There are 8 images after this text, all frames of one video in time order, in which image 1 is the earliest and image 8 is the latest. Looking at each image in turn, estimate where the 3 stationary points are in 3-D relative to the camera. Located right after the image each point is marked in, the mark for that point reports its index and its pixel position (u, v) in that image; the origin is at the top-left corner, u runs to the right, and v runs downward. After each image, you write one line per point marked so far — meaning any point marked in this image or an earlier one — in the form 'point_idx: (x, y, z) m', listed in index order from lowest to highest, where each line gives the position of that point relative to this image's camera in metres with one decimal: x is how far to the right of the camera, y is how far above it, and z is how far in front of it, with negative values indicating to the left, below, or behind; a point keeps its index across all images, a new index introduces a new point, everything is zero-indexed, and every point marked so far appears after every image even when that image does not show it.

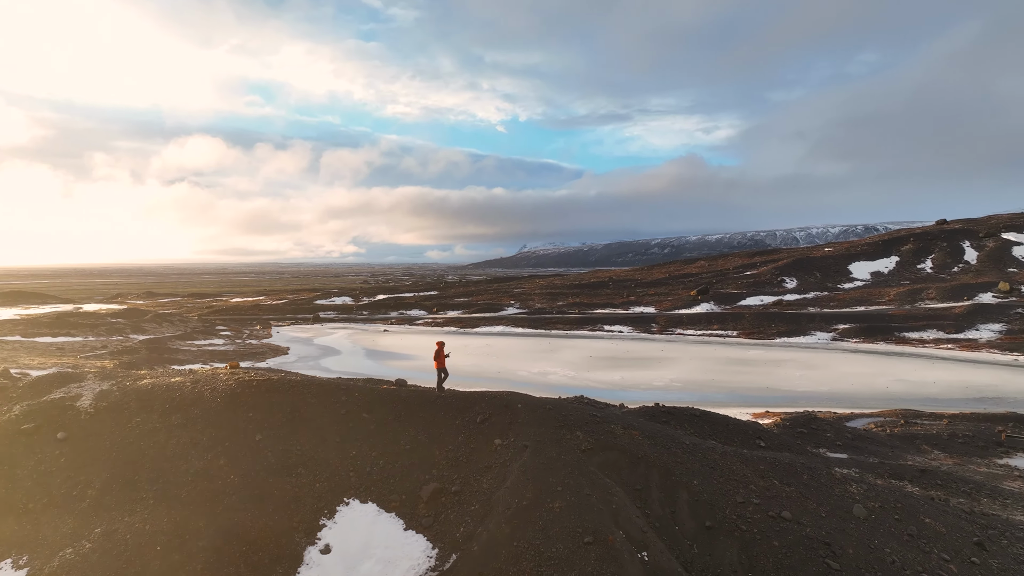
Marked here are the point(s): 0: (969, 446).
0: (+11.8, -4.1, +18.4) m
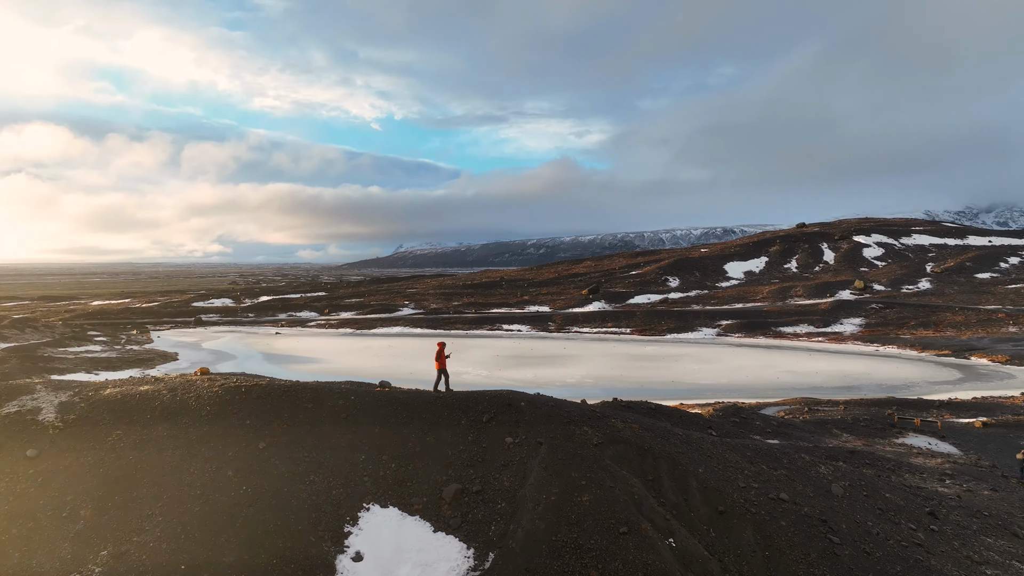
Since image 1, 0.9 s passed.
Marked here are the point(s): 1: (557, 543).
0: (+10.2, -4.0, +20.4) m
1: (+0.5, -2.7, +7.5) m
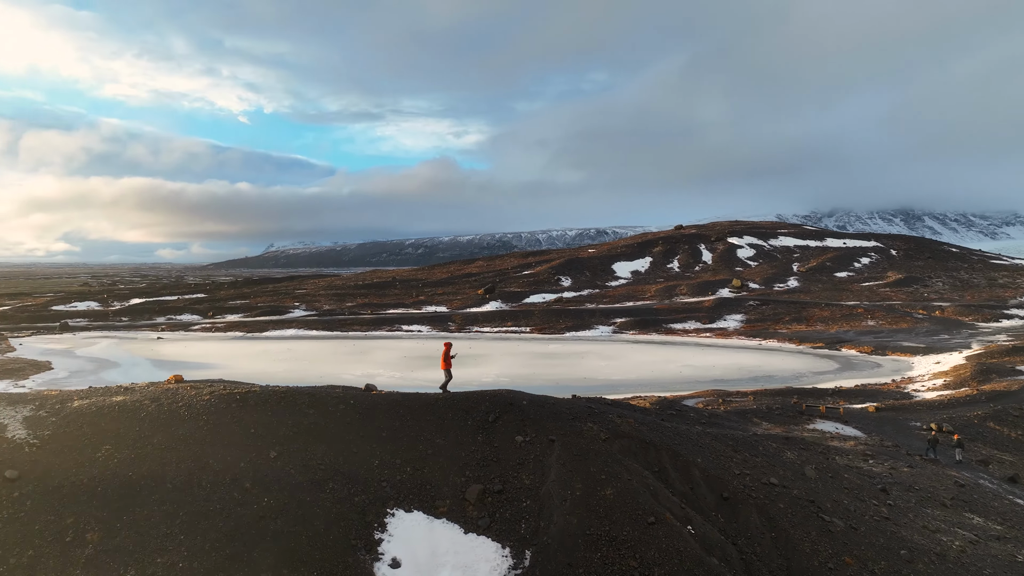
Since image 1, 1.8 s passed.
0: (+8.3, -3.9, +22.0) m
1: (+0.9, -2.7, +7.7) m
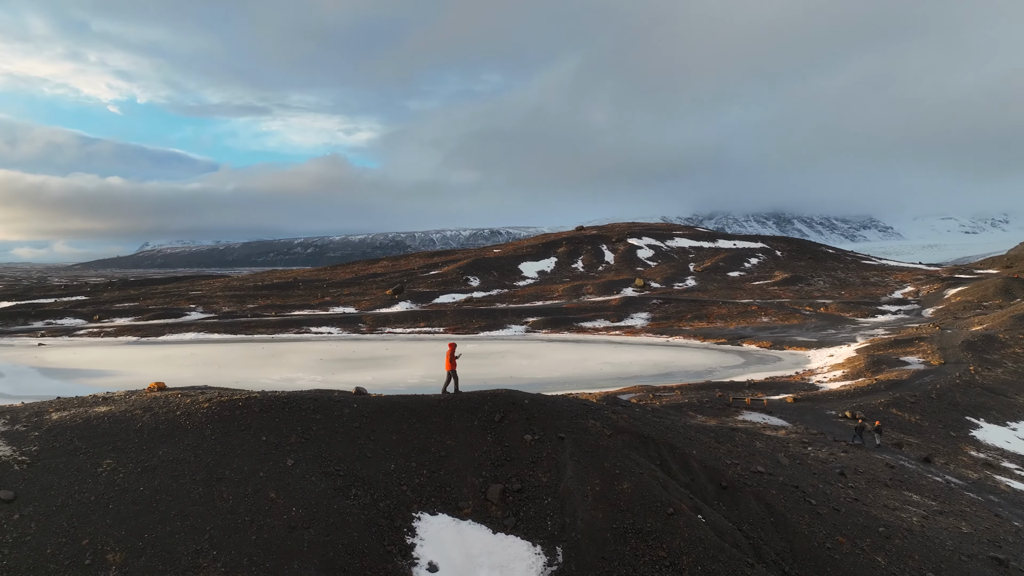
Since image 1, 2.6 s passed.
0: (+6.5, -3.9, +23.1) m
1: (+1.2, -2.7, +7.9) m
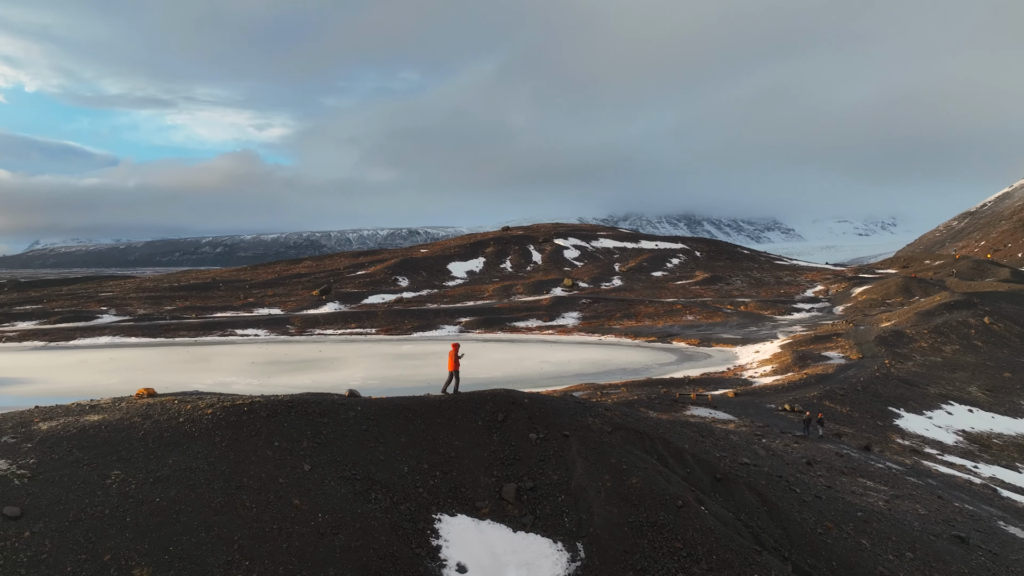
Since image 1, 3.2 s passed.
0: (+5.0, -3.9, +23.8) m
1: (+1.4, -2.7, +8.1) m
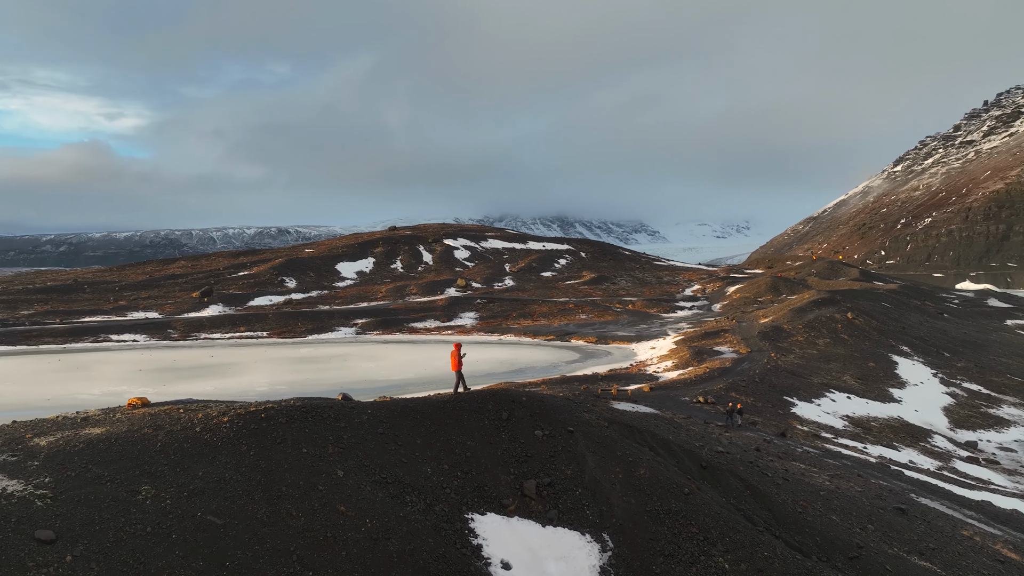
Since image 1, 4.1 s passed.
0: (+2.6, -3.9, +24.5) m
1: (+1.7, -2.7, +8.5) m
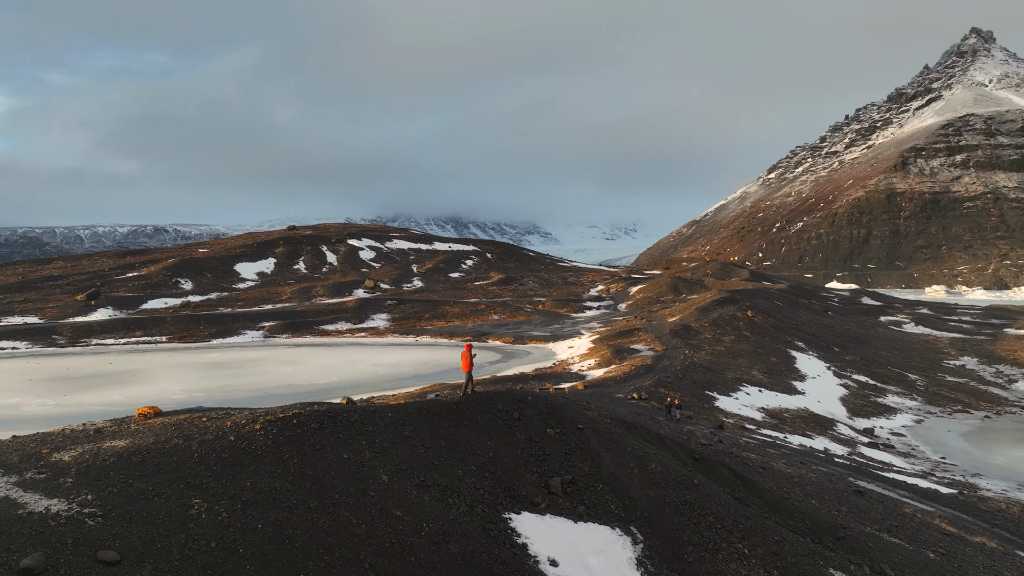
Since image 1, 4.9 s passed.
0: (+0.5, -3.9, +24.8) m
1: (+2.0, -2.6, +8.8) m
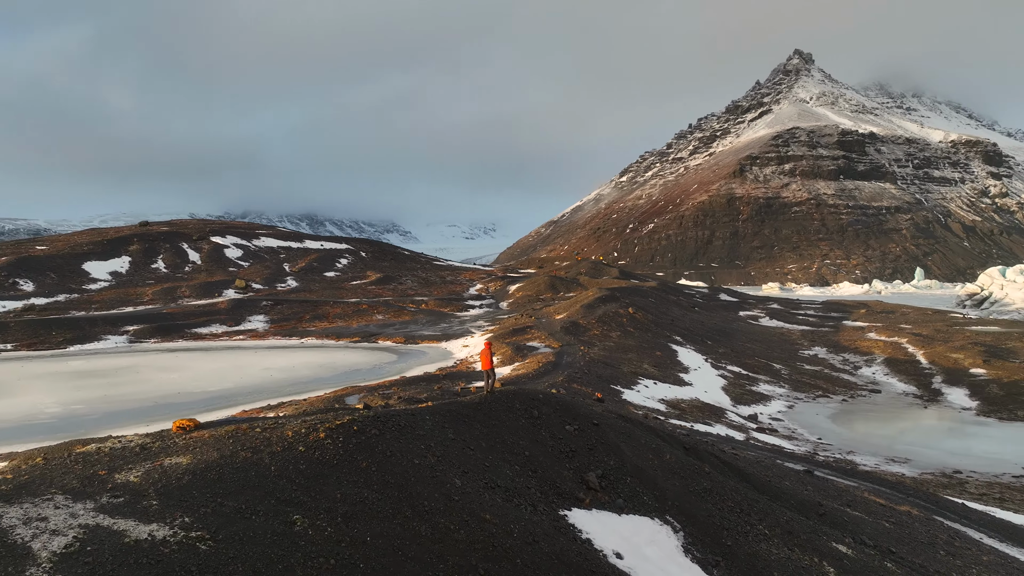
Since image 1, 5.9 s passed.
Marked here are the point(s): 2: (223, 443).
0: (-2.1, -3.9, +24.7) m
1: (+2.3, -2.6, +9.2) m
2: (-2.7, -1.4, +6.5) m
